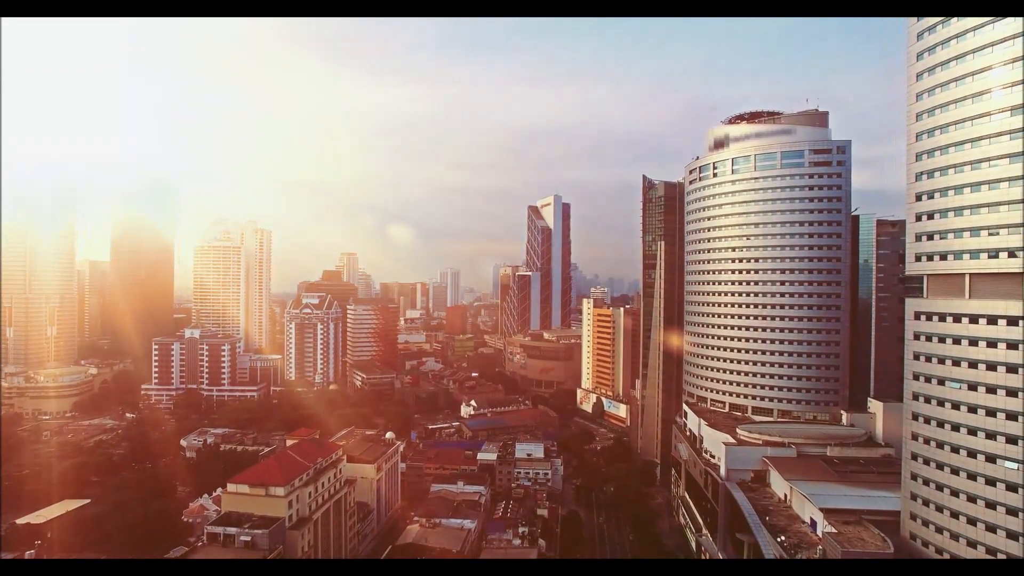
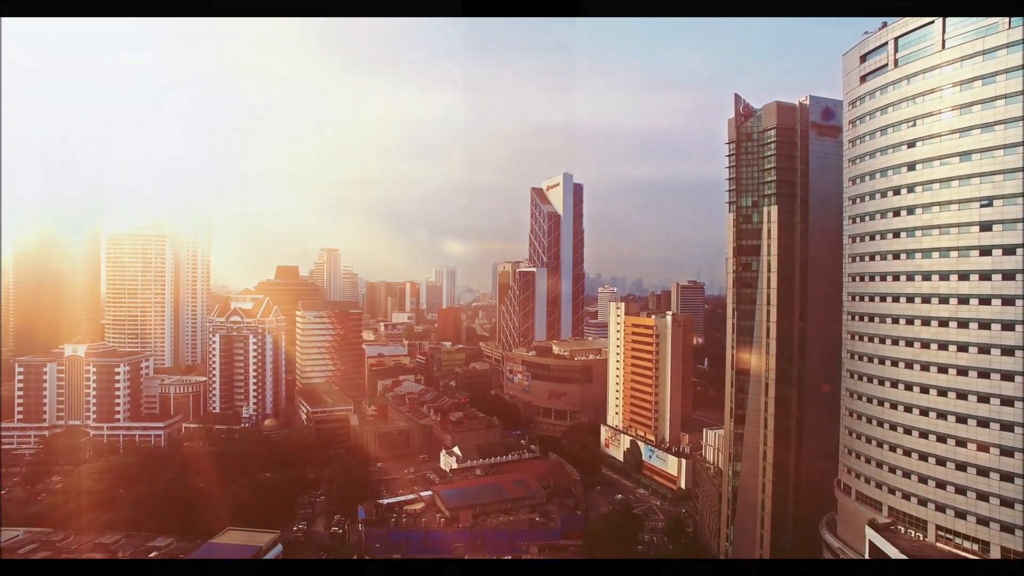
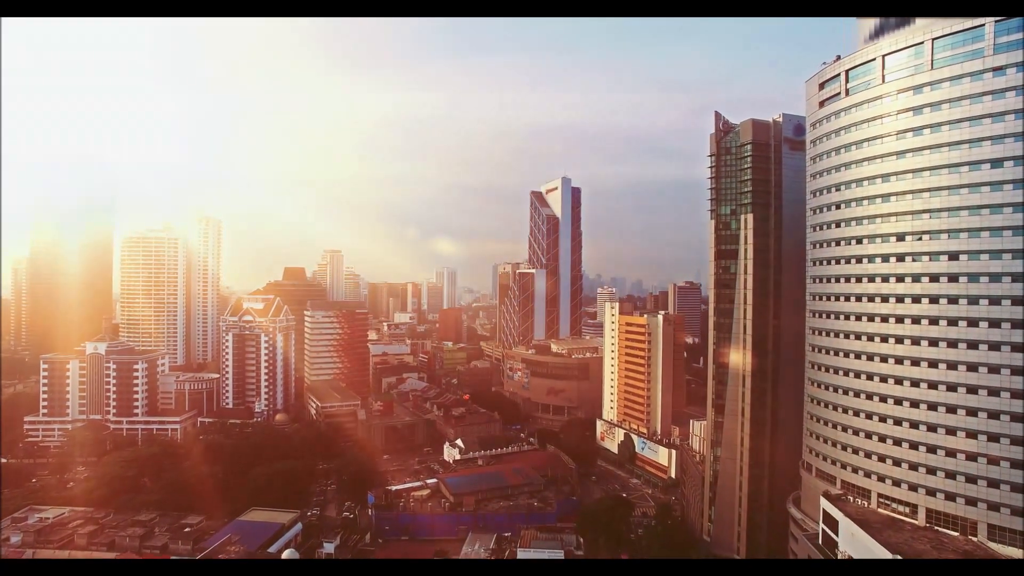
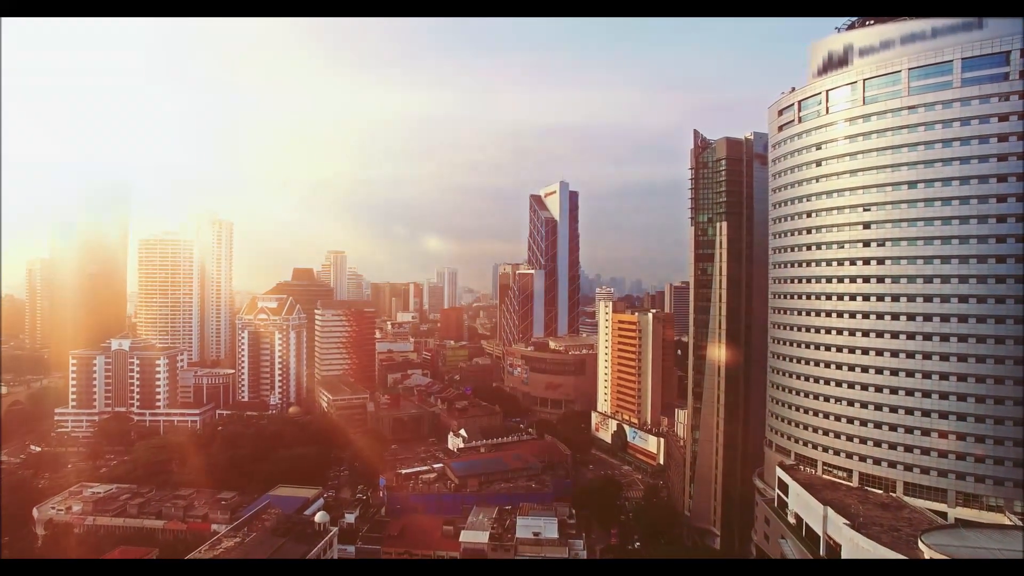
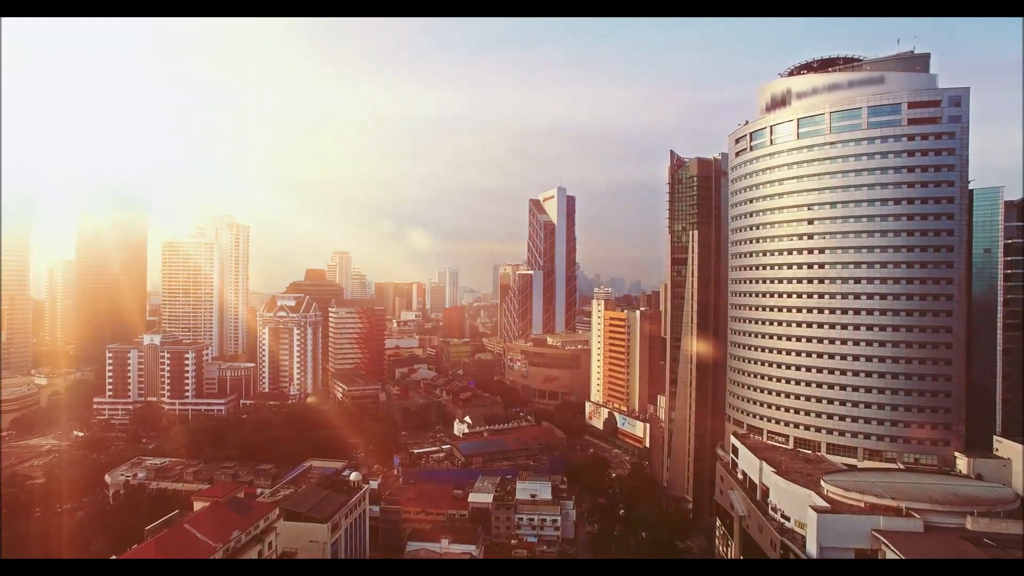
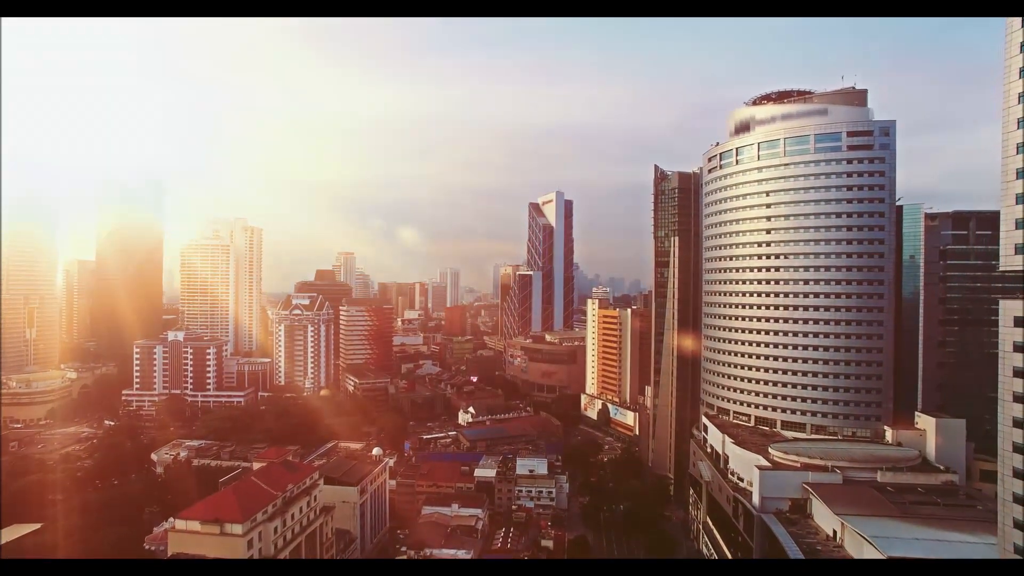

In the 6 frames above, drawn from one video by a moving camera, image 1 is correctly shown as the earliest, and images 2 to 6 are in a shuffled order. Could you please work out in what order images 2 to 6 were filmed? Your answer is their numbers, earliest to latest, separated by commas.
6, 5, 4, 3, 2
